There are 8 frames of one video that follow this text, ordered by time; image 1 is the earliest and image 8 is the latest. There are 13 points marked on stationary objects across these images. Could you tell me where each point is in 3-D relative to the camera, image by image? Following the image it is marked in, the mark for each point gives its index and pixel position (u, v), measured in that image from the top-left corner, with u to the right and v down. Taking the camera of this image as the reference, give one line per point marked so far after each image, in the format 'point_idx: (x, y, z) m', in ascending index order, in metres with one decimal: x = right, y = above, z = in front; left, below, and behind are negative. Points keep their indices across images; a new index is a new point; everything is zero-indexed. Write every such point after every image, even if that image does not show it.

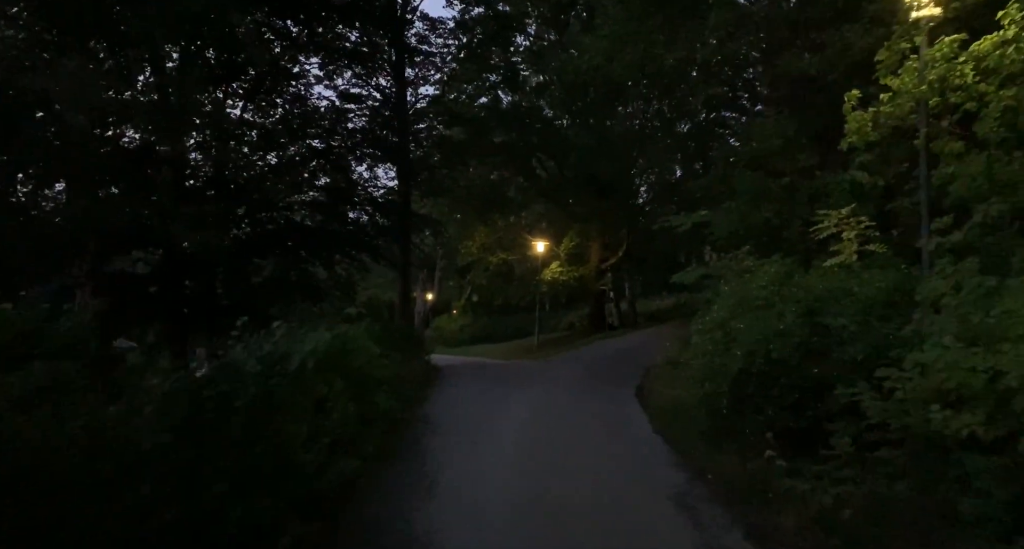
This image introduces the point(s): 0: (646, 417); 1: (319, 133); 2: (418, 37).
0: (+2.1, -2.3, +11.6) m
1: (-3.9, +2.9, +16.1) m
2: (-2.3, +6.0, +19.3) m
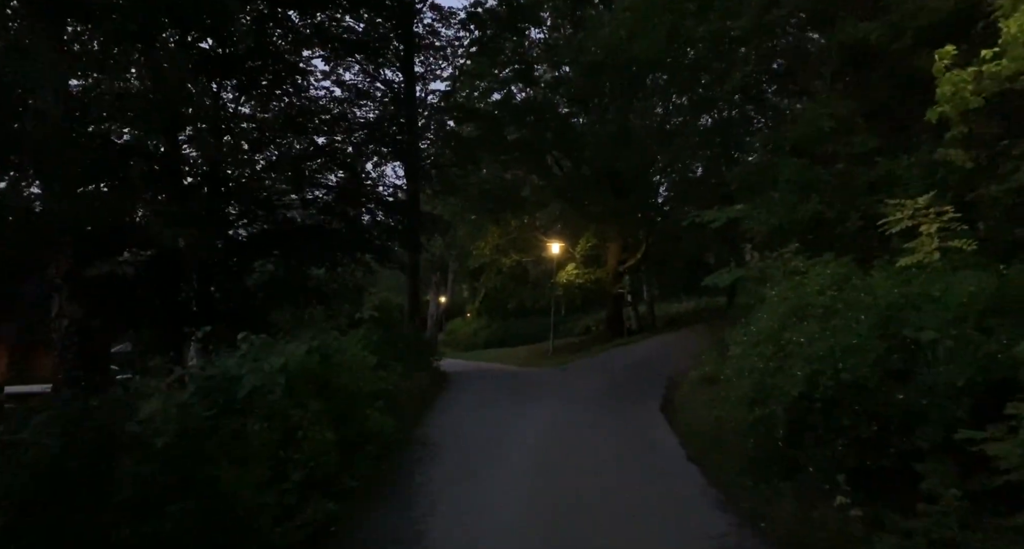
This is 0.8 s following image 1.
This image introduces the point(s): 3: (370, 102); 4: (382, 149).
0: (+2.2, -2.3, +10.7) m
1: (-3.6, +2.8, +15.4) m
2: (-2.0, +5.9, +18.5) m
3: (-2.8, +3.6, +16.5) m
4: (-2.7, +2.6, +16.3) m
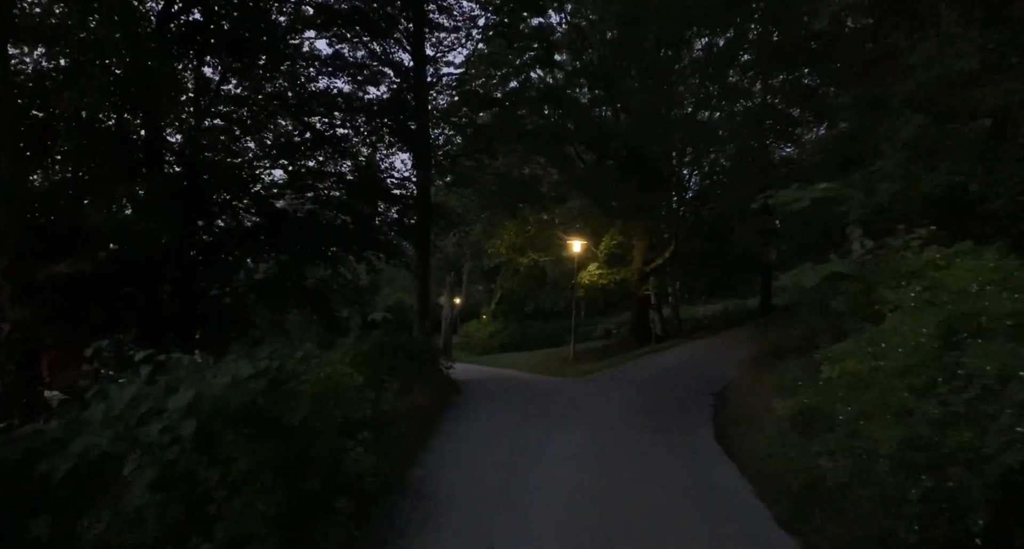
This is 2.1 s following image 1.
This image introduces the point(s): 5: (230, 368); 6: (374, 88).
0: (+2.5, -2.3, +9.2) m
1: (-3.3, +2.8, +14.0) m
2: (-1.6, +6.0, +17.1) m
3: (-2.5, +3.6, +15.1) m
4: (-2.4, +2.6, +14.9) m
5: (-1.4, -0.5, +3.9) m
6: (-2.7, +3.7, +15.0) m
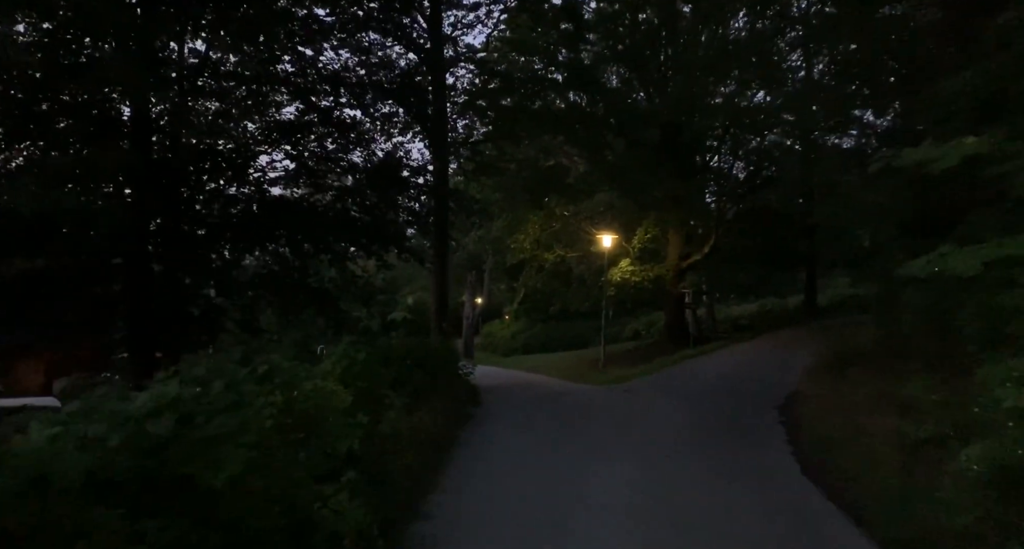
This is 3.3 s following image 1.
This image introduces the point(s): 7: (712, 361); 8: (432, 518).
0: (+2.8, -2.2, +7.7) m
1: (-2.8, +2.9, +12.7) m
2: (-1.1, +6.0, +15.7) m
3: (-2.0, +3.7, +13.8) m
4: (-1.9, +2.7, +13.6) m
5: (-1.3, -0.4, +2.5) m
6: (-2.3, +3.7, +13.6) m
7: (+4.9, -2.2, +18.6) m
8: (-0.8, -2.0, +6.4) m
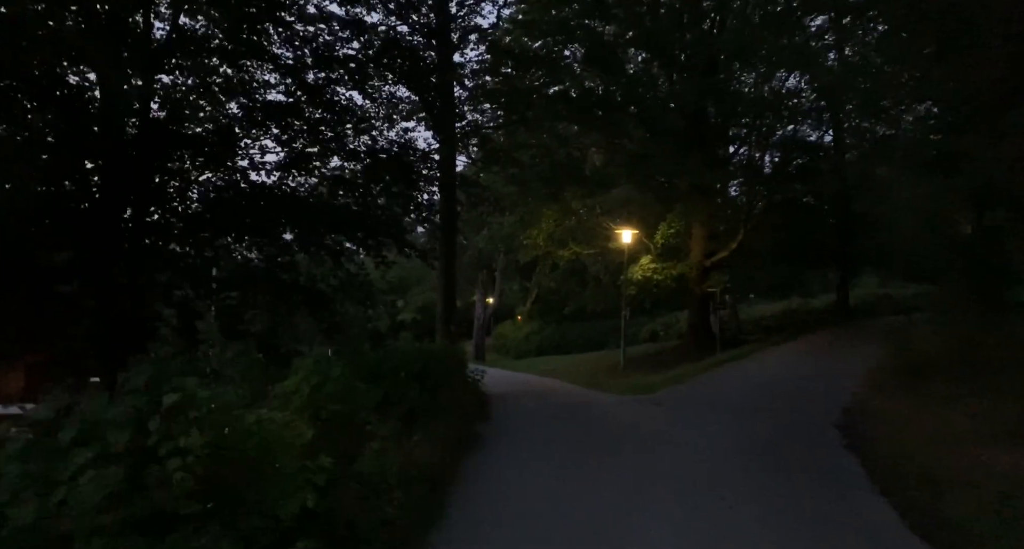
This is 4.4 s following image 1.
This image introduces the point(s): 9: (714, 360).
0: (+2.9, -2.2, +6.5) m
1: (-2.6, +2.9, +11.5) m
2: (-0.9, +6.1, +14.5) m
3: (-1.8, +3.7, +12.6) m
4: (-1.7, +2.7, +12.4) m
5: (-1.3, -0.4, +1.4) m
6: (-2.1, +3.8, +12.5) m
7: (+5.2, -2.2, +17.3) m
8: (-0.7, -2.0, +5.3) m
9: (+4.9, -2.1, +18.9) m
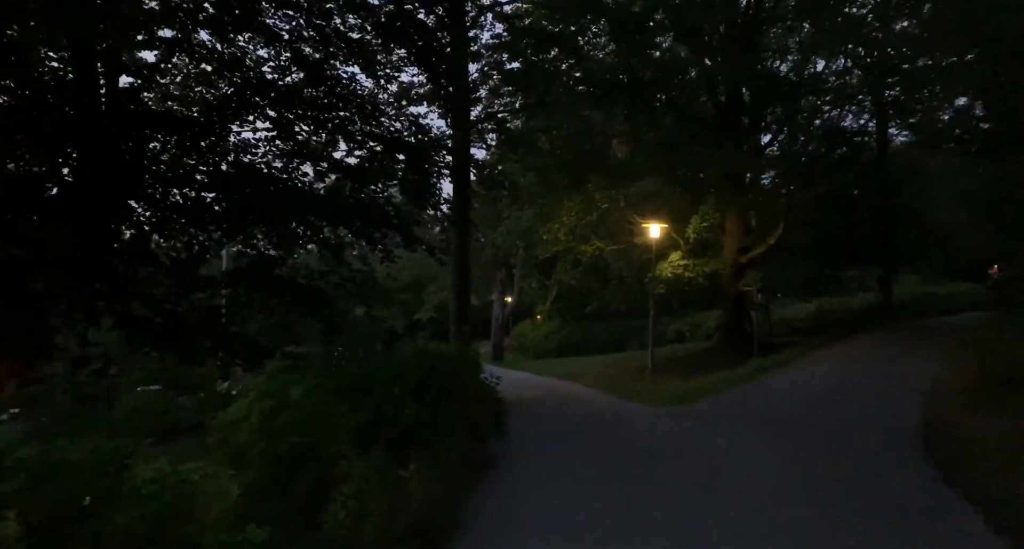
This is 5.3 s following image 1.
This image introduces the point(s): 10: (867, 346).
0: (+3.0, -2.1, +5.3) m
1: (-2.4, +3.0, +10.5) m
2: (-0.5, +6.1, +13.4) m
3: (-1.5, +3.8, +11.5) m
4: (-1.4, +2.8, +11.3) m
5: (-1.3, -0.4, +0.3) m
6: (-1.8, +3.8, +11.4) m
7: (+5.6, -2.1, +16.1) m
8: (-0.6, -1.9, +4.2) m
9: (+5.3, -2.0, +17.7) m
10: (+8.5, -1.7, +18.3) m
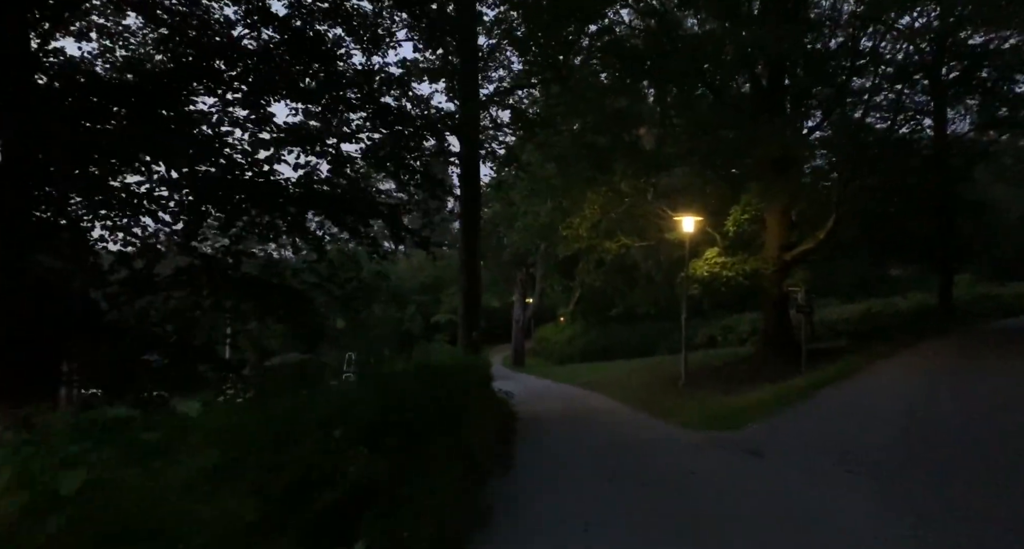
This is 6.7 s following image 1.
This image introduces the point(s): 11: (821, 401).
0: (+3.0, -2.1, +3.6) m
1: (-2.3, +3.0, +9.0) m
2: (-0.3, +6.1, +11.9) m
3: (-1.3, +3.8, +10.0) m
4: (-1.3, +2.8, +9.8) m
5: (-1.5, -0.3, -1.2) m
6: (-1.6, +3.8, +9.9) m
7: (+5.9, -2.1, +14.3) m
8: (-0.6, -1.9, +2.6) m
9: (+5.7, -2.0, +15.9) m
10: (+8.9, -1.7, +16.5) m
11: (+5.5, -2.1, +13.9) m
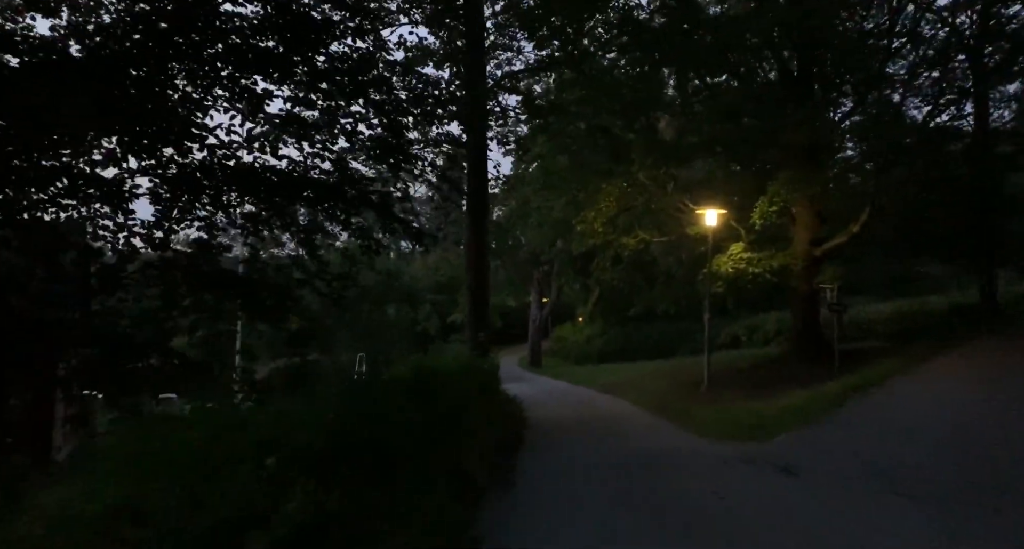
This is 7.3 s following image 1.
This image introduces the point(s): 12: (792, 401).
0: (+2.9, -2.0, +2.8) m
1: (-2.2, +3.1, +8.3) m
2: (-0.2, +6.2, +11.2) m
3: (-1.3, +3.8, +9.3) m
4: (-1.2, +2.9, +9.1) m
5: (-1.7, -0.3, -1.9) m
6: (-1.5, +3.9, +9.2) m
7: (+6.1, -2.0, +13.4) m
8: (-0.7, -1.9, +1.9) m
9: (+6.0, -1.9, +15.0) m
10: (+9.2, -1.6, +15.5) m
11: (+5.7, -2.0, +13.0) m
12: (+5.1, -2.2, +14.5) m
